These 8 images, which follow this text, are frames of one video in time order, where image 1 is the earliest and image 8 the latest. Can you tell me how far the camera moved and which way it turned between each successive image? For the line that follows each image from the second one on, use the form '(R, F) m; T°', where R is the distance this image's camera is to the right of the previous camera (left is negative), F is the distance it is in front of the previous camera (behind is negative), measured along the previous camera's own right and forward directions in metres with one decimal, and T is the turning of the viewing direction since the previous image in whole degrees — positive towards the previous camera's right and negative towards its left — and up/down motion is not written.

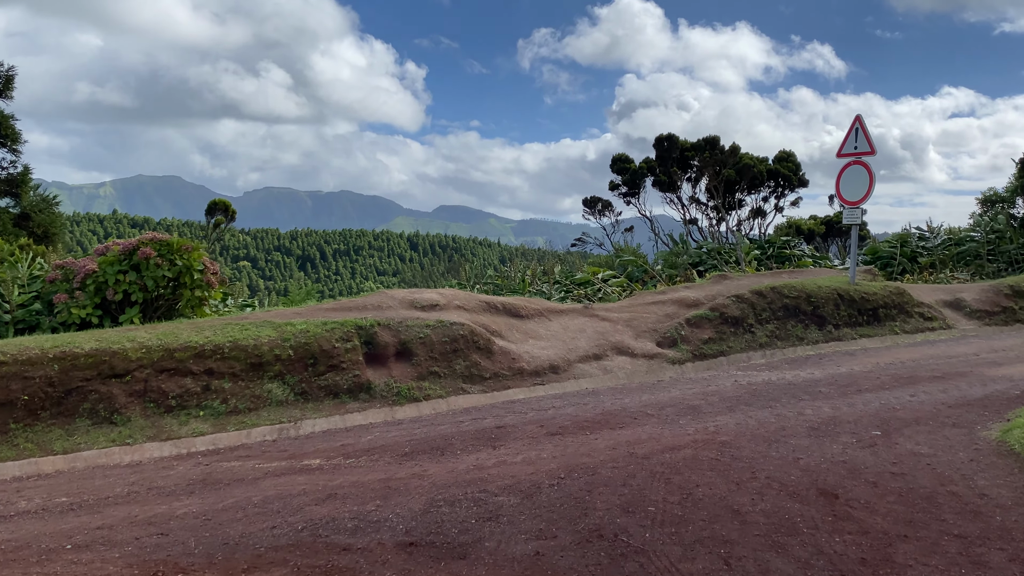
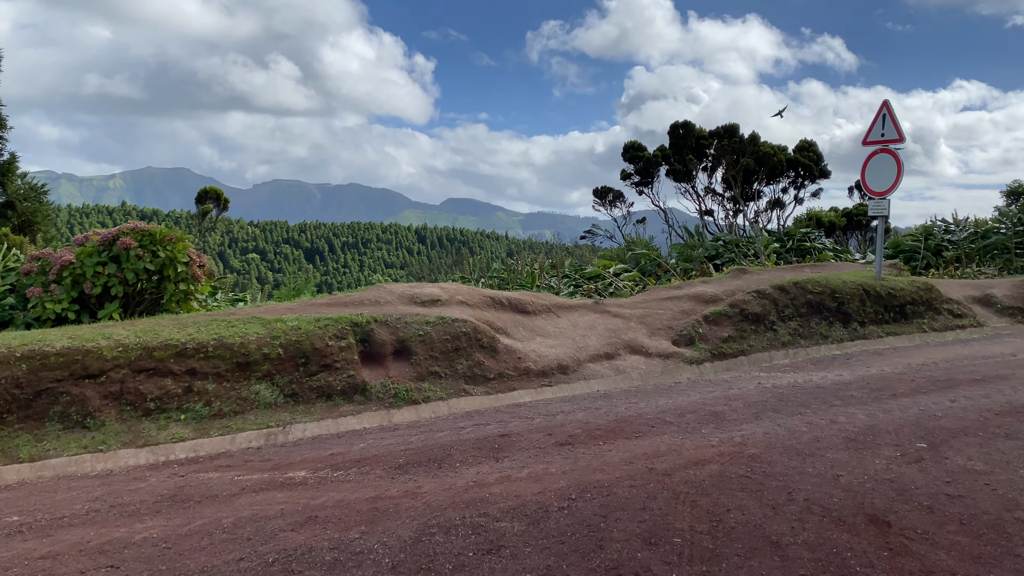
(0.0, +0.4) m; -1°
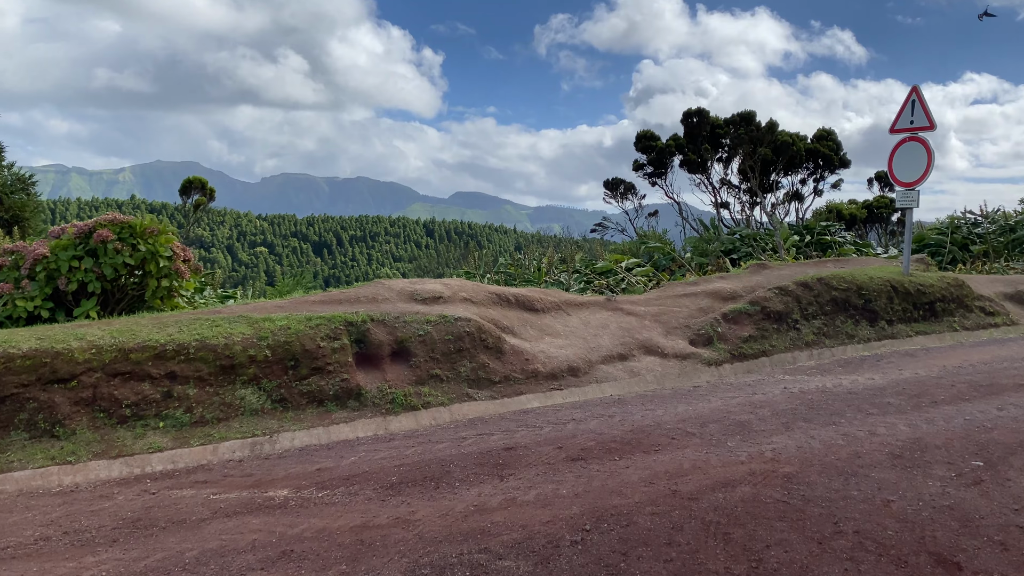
(0.0, +0.4) m; -1°
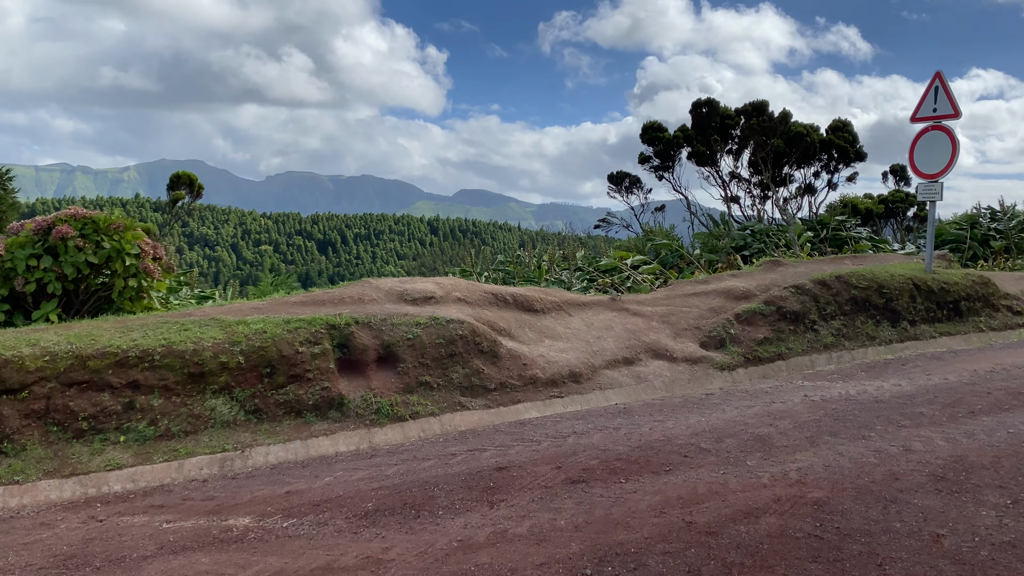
(+0.1, +0.4) m; 0°
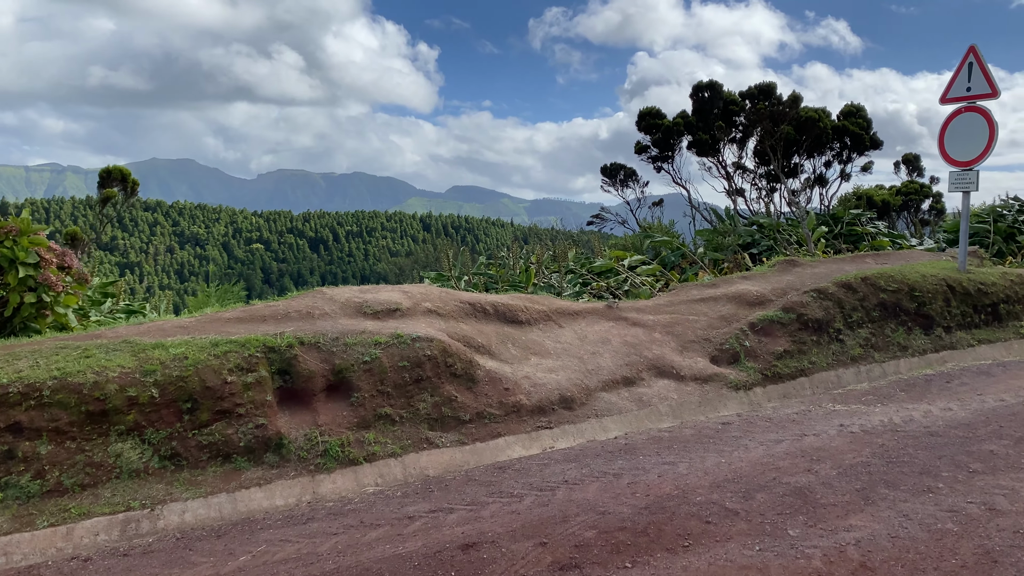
(+0.1, +0.9) m; 0°
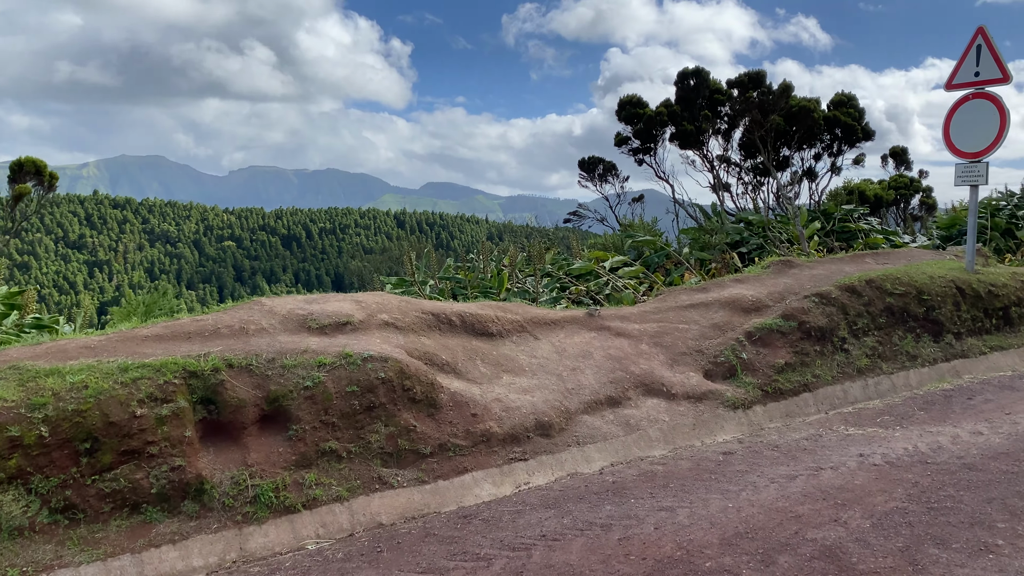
(0.0, +0.6) m; +2°
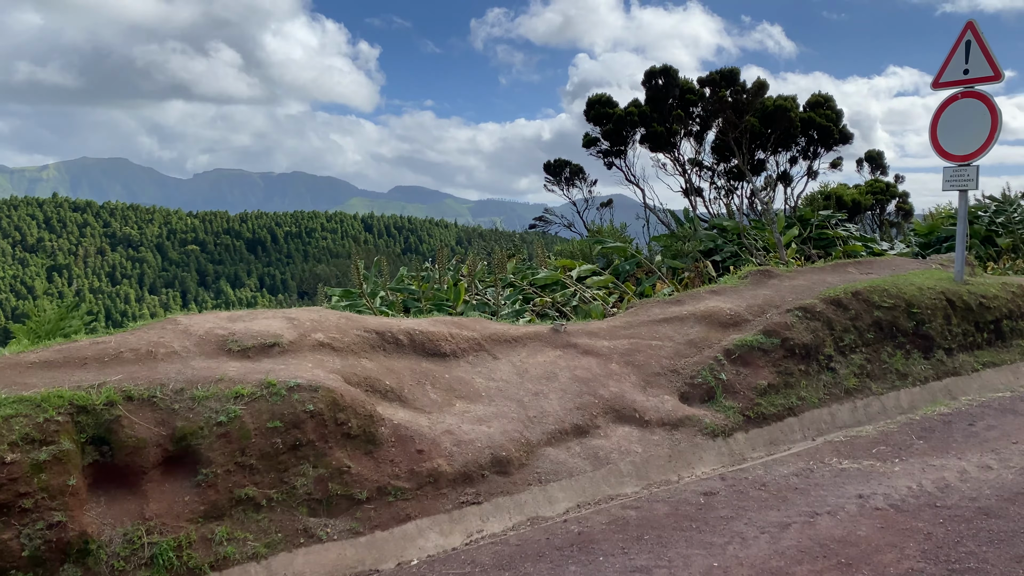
(+0.1, +0.5) m; +2°
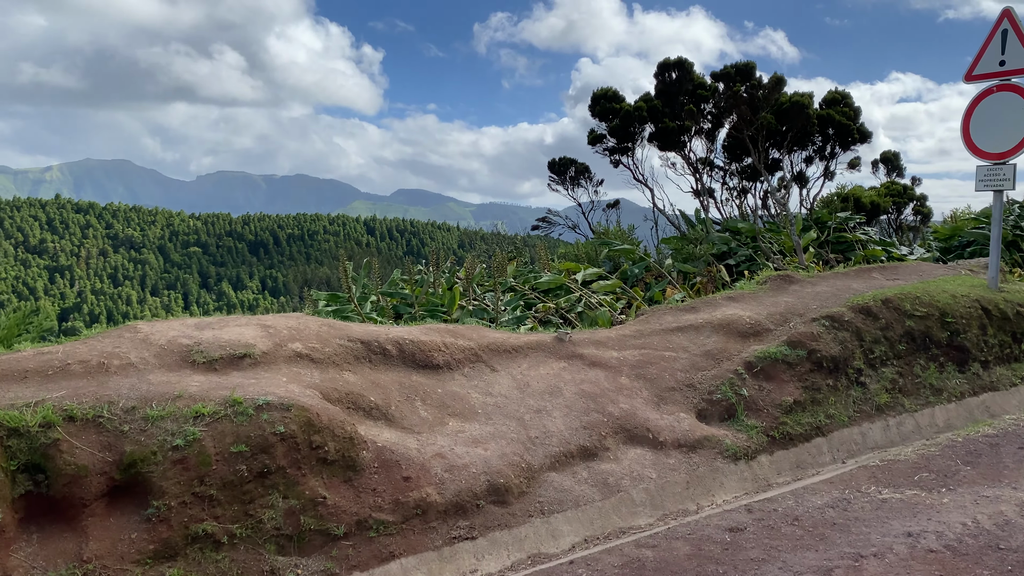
(0.0, +0.4) m; 0°
